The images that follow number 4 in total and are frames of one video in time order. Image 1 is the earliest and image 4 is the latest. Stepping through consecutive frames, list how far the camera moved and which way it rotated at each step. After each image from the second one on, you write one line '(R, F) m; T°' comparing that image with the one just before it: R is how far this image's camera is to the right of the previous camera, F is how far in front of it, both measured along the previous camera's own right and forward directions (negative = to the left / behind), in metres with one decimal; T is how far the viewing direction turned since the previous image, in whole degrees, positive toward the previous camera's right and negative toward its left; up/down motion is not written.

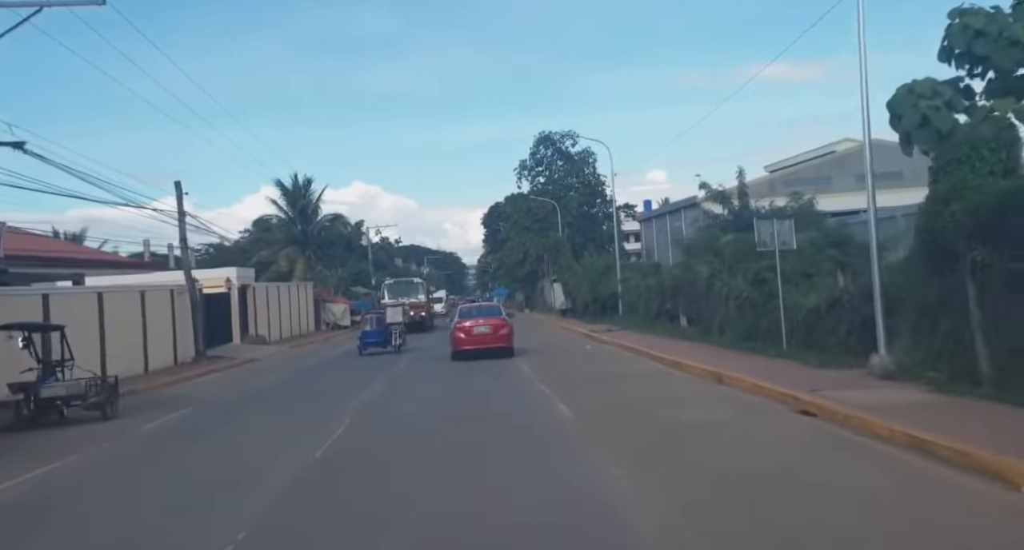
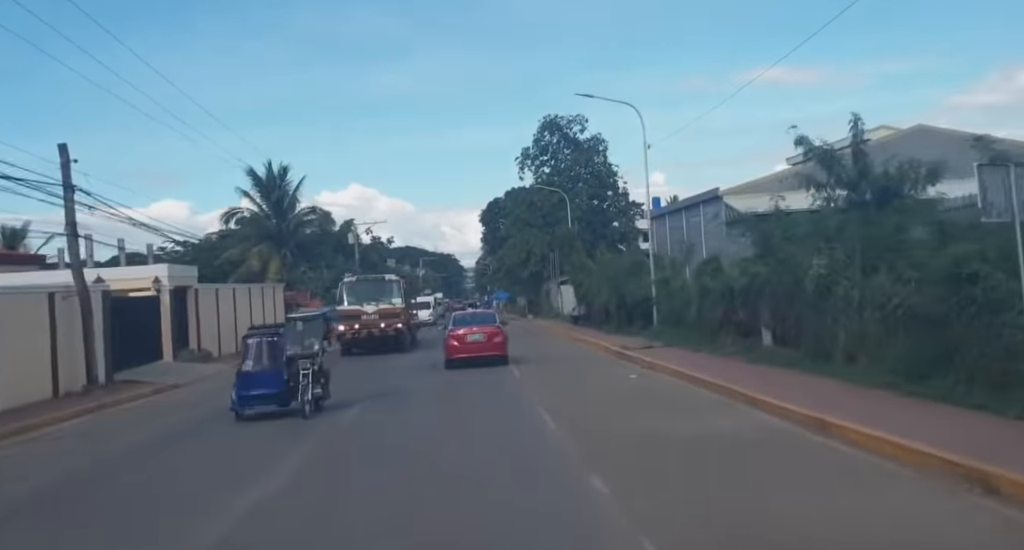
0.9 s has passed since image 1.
(-0.3, +8.0) m; 0°
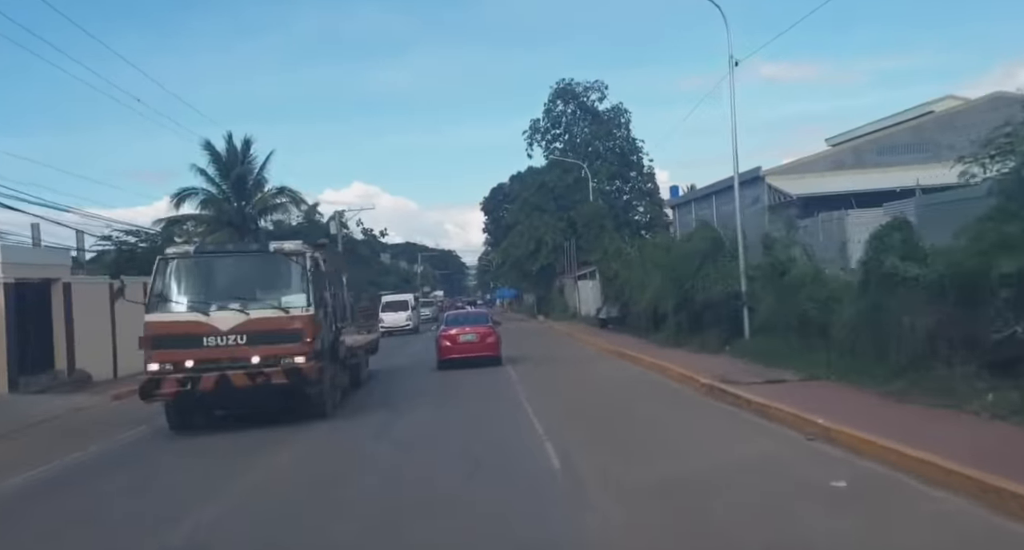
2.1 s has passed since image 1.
(-0.4, +10.3) m; 0°
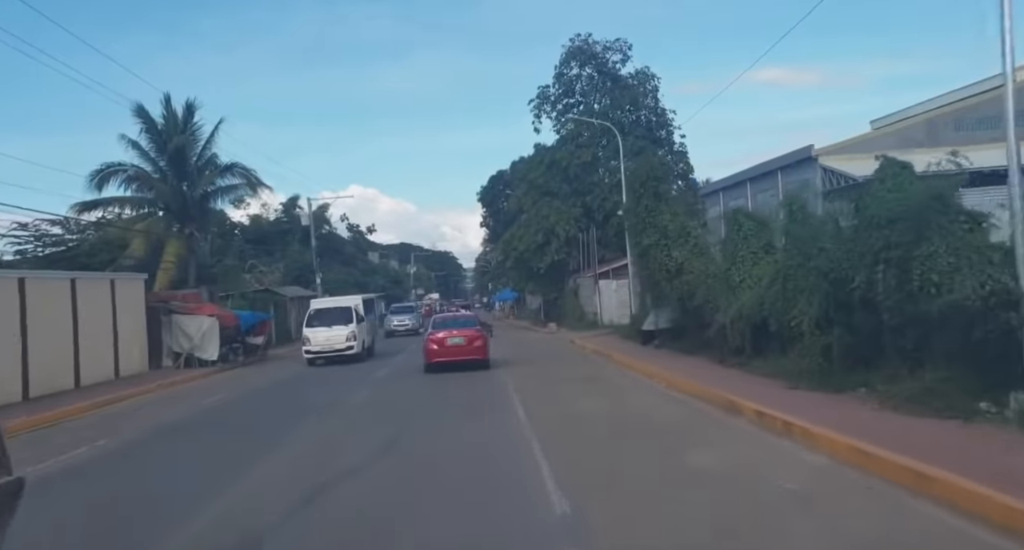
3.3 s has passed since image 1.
(-0.4, +10.5) m; 0°
